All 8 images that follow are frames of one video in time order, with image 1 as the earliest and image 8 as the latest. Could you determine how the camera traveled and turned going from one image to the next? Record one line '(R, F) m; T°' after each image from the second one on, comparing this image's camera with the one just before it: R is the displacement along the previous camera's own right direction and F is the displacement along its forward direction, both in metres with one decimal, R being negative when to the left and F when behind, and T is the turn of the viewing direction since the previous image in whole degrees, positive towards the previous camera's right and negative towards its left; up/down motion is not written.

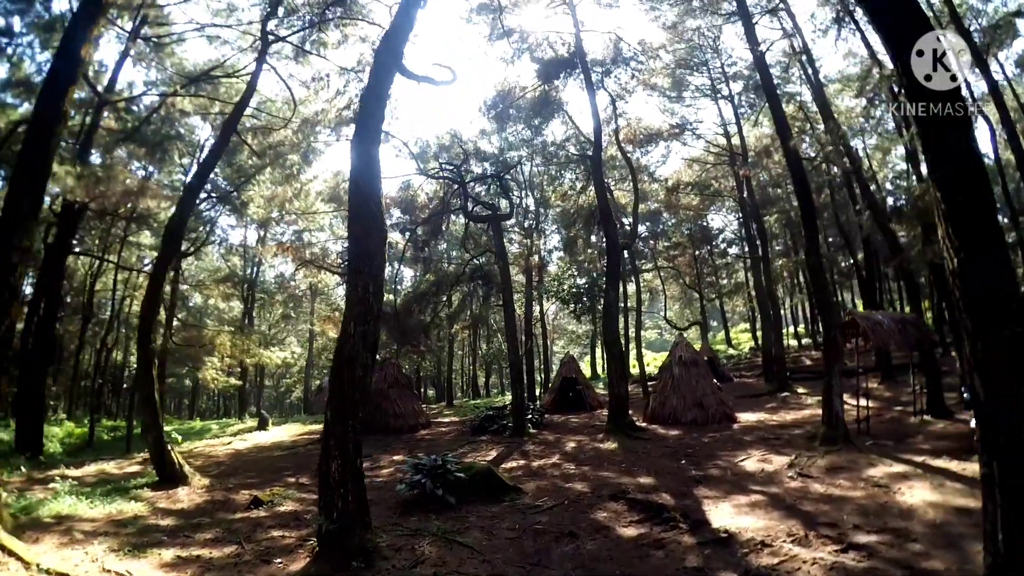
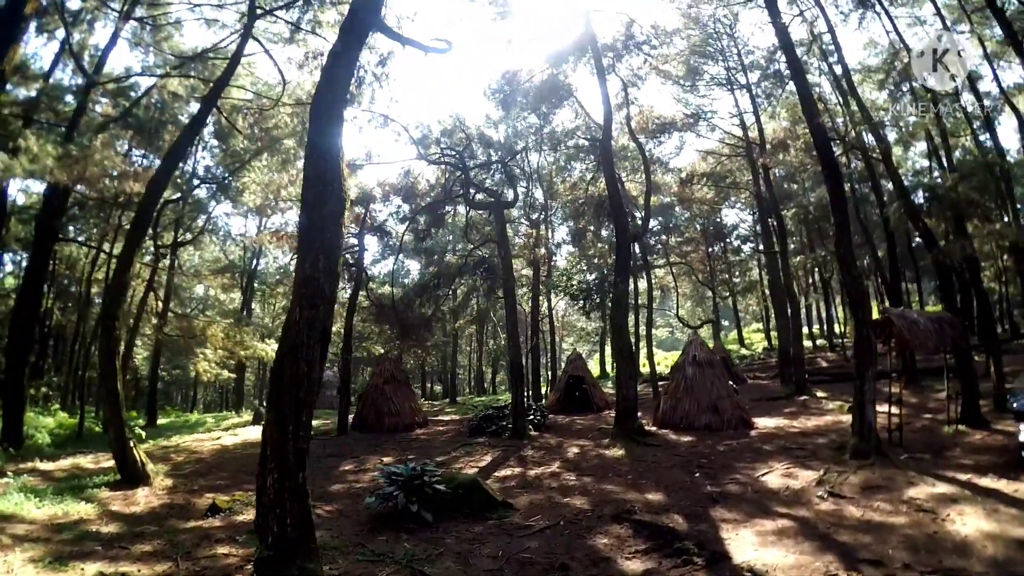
(+0.1, +0.7) m; -1°
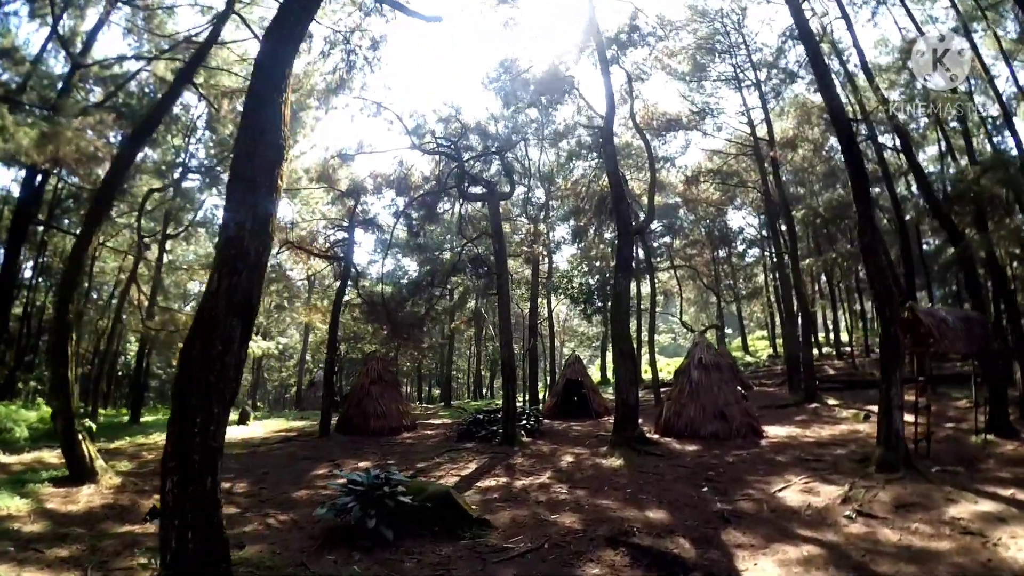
(+0.1, +0.7) m; 0°
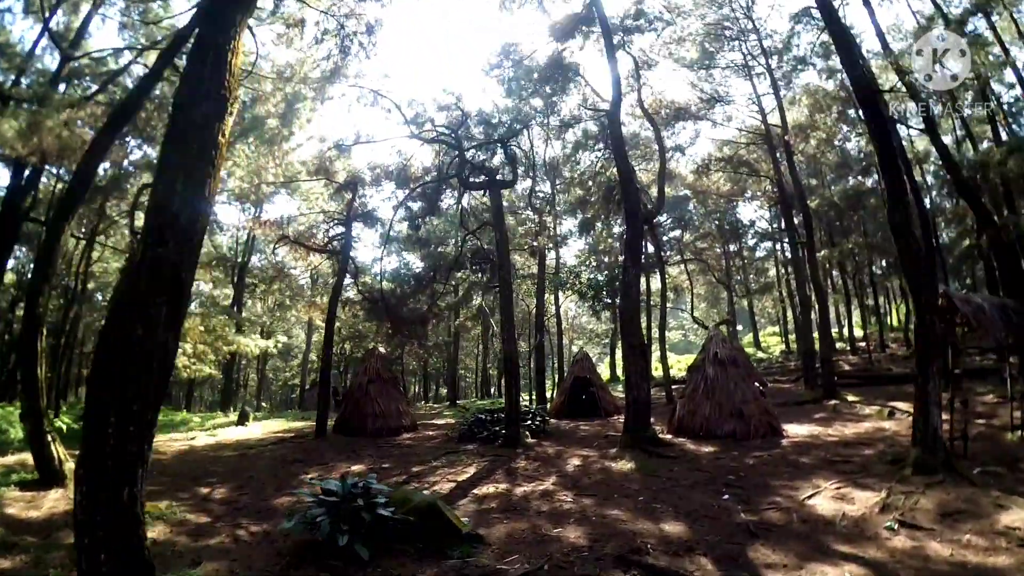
(+0.1, +0.5) m; -1°
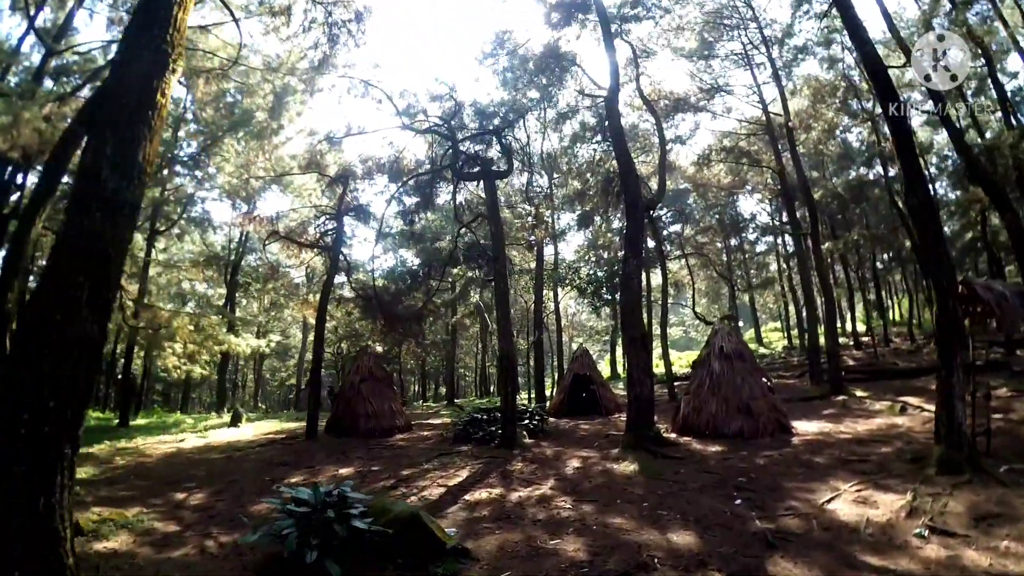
(+0.1, +0.4) m; 0°
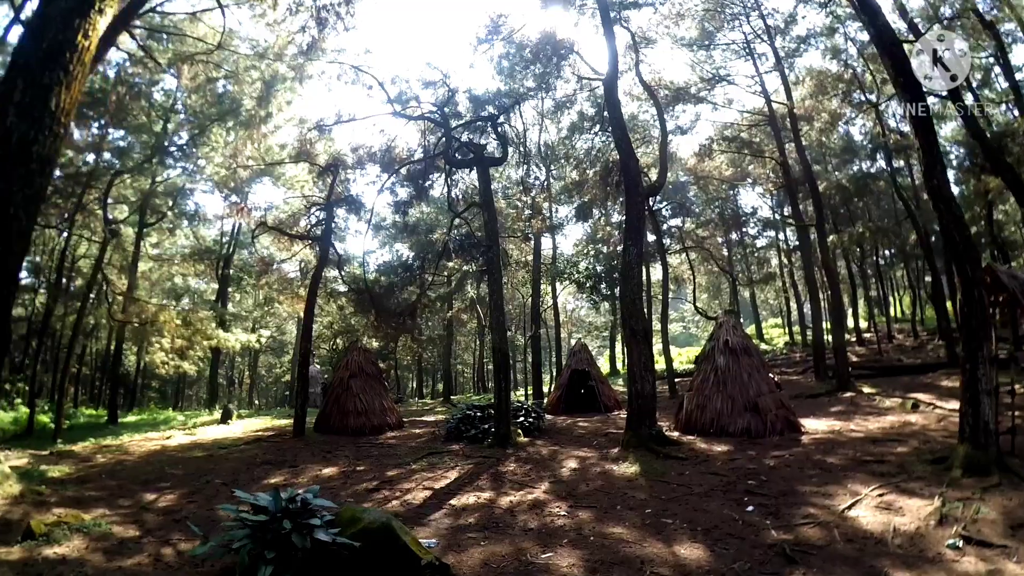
(+0.1, +0.4) m; 0°
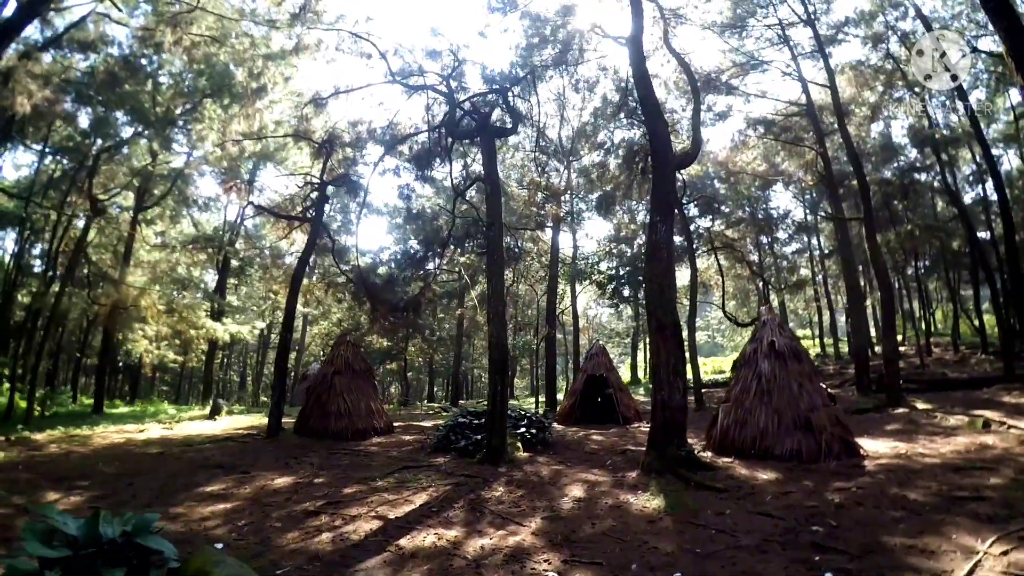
(+0.2, +1.2) m; -2°
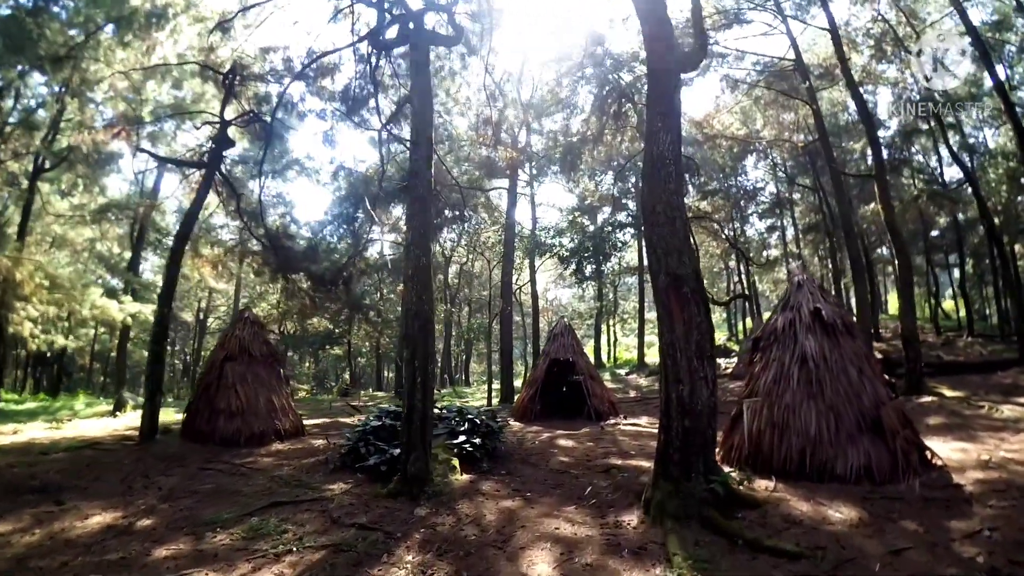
(+0.2, +1.9) m; +3°
